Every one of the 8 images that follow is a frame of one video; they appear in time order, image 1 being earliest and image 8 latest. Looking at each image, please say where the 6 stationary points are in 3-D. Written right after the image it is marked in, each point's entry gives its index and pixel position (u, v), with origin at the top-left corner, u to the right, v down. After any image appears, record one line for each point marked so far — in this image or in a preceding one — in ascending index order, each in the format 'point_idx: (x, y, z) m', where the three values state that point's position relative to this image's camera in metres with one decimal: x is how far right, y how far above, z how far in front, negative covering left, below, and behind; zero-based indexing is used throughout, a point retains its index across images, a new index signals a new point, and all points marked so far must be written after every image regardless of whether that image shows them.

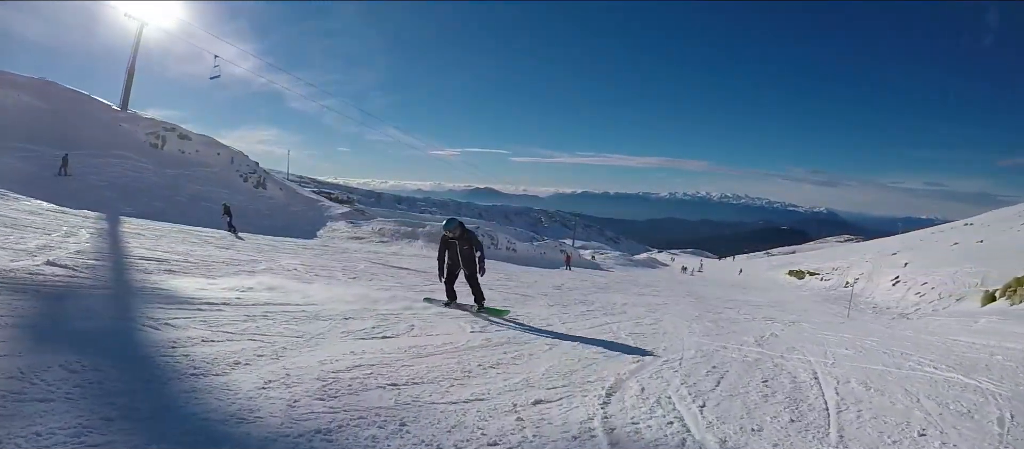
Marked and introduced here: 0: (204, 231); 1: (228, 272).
0: (-12.0, -0.2, +19.3) m
1: (-6.6, -1.1, +11.7) m
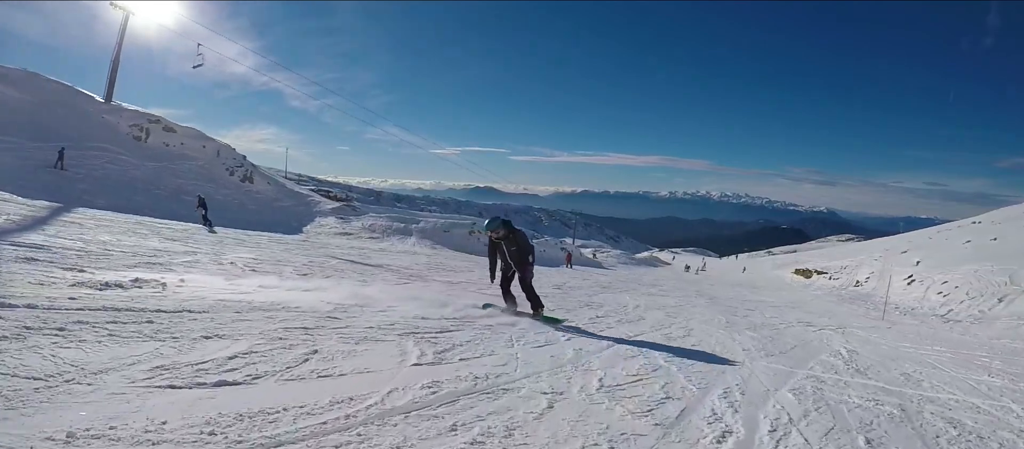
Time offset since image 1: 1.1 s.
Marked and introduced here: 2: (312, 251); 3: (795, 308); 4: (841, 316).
0: (-12.1, +0.1, +17.5) m
1: (-6.7, -0.9, +9.9) m
2: (-7.8, -0.9, +19.0) m
3: (+10.3, -3.0, +18.3) m
4: (+10.0, -2.8, +15.2) m
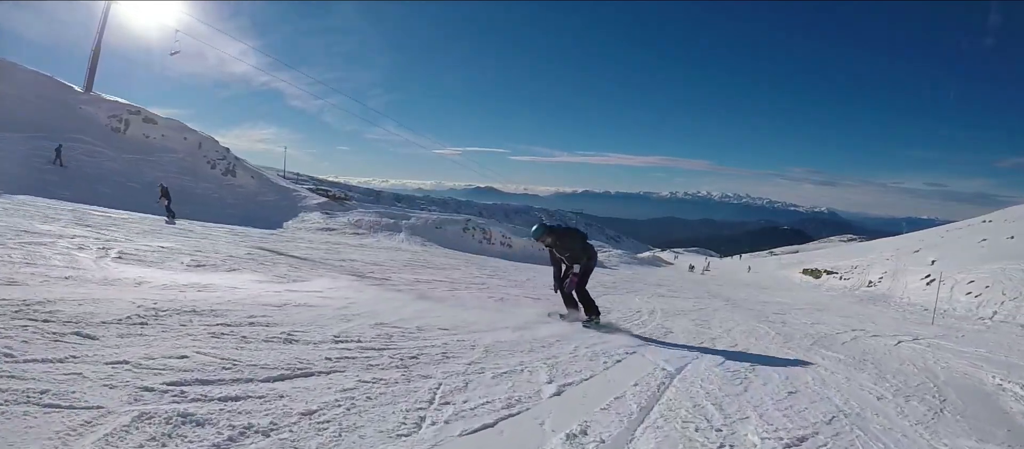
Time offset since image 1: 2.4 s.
0: (-12.4, +0.4, +15.5) m
1: (-7.0, -0.6, +7.9) m
2: (-8.1, -0.7, +16.9) m
3: (+10.0, -2.8, +16.2) m
4: (+9.7, -2.5, +13.2) m
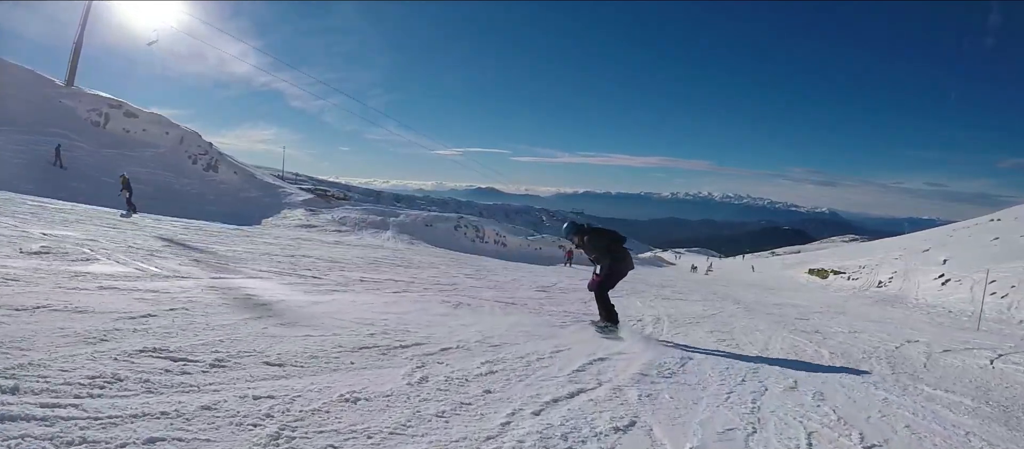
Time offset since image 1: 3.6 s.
0: (-12.8, +0.5, +13.9) m
1: (-7.4, -0.4, +6.2) m
2: (-8.5, -0.5, +15.3) m
3: (+9.6, -2.6, +14.6) m
4: (+9.3, -2.3, +11.6) m
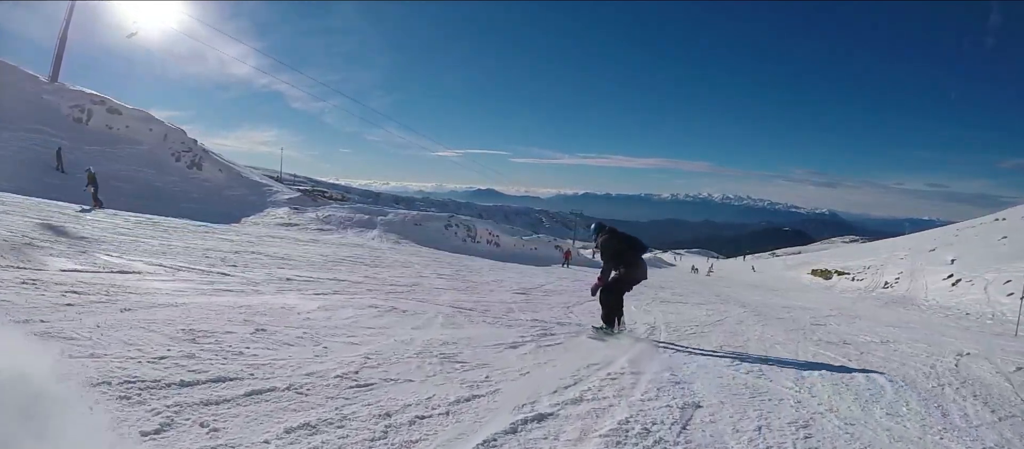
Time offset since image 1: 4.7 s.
0: (-13.2, +0.6, +12.6) m
1: (-7.8, -0.3, +5.0) m
2: (-8.9, -0.4, +14.1) m
3: (+9.2, -2.5, +13.4) m
4: (+8.9, -2.2, +10.3) m
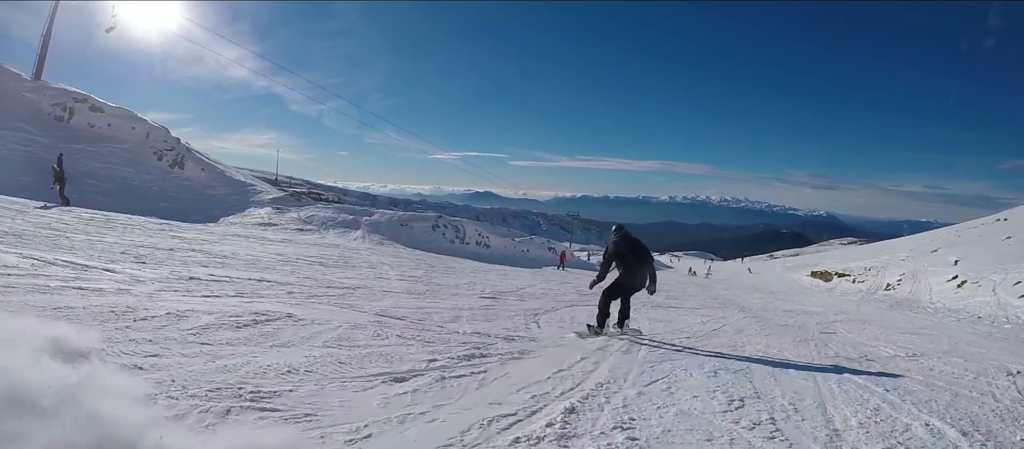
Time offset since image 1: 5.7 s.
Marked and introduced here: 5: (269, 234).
0: (-13.7, +0.7, +11.6) m
1: (-8.3, -0.2, +3.9) m
2: (-9.4, -0.4, +13.0) m
3: (+8.7, -2.4, +12.3) m
4: (+8.4, -2.1, +9.3) m
5: (-9.1, -0.4, +19.2) m
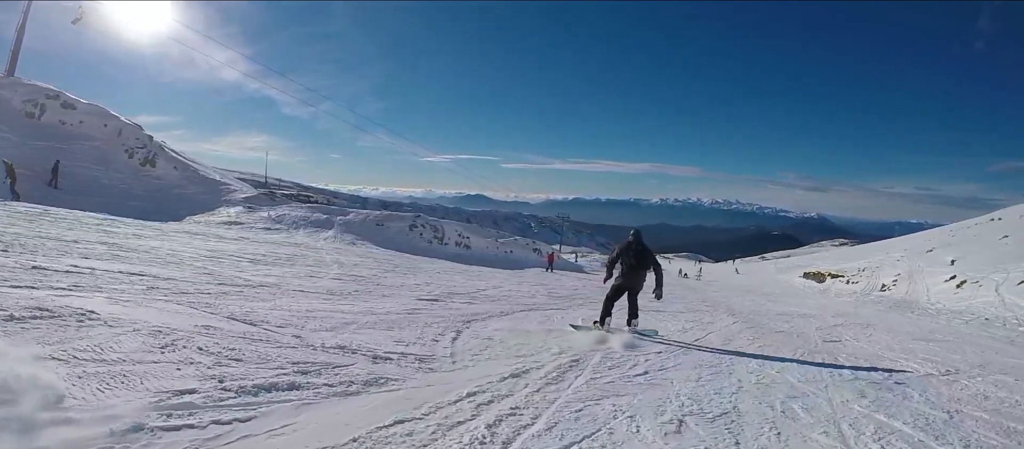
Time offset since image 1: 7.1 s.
0: (-14.5, +0.8, +10.2) m
1: (-8.9, -0.1, +2.6) m
2: (-10.1, -0.3, +11.7) m
3: (+8.0, -2.3, +11.2) m
4: (+7.7, -2.0, +8.1) m
5: (-9.9, -0.4, +17.9) m
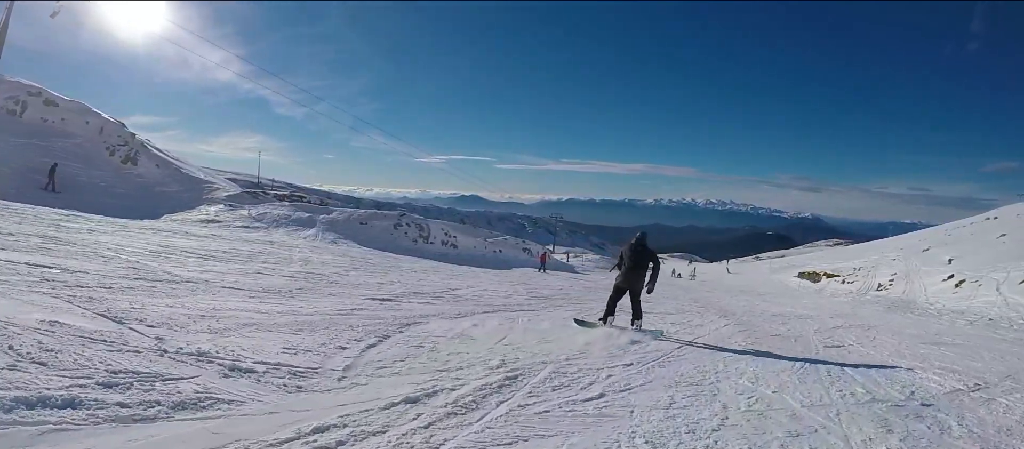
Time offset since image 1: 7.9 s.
0: (-14.9, +0.9, +9.4) m
1: (-9.3, +0.1, +1.8) m
2: (-10.6, -0.2, +10.9) m
3: (+7.5, -2.1, +10.5) m
4: (+7.3, -1.9, +7.5) m
5: (-10.4, -0.3, +17.1) m
